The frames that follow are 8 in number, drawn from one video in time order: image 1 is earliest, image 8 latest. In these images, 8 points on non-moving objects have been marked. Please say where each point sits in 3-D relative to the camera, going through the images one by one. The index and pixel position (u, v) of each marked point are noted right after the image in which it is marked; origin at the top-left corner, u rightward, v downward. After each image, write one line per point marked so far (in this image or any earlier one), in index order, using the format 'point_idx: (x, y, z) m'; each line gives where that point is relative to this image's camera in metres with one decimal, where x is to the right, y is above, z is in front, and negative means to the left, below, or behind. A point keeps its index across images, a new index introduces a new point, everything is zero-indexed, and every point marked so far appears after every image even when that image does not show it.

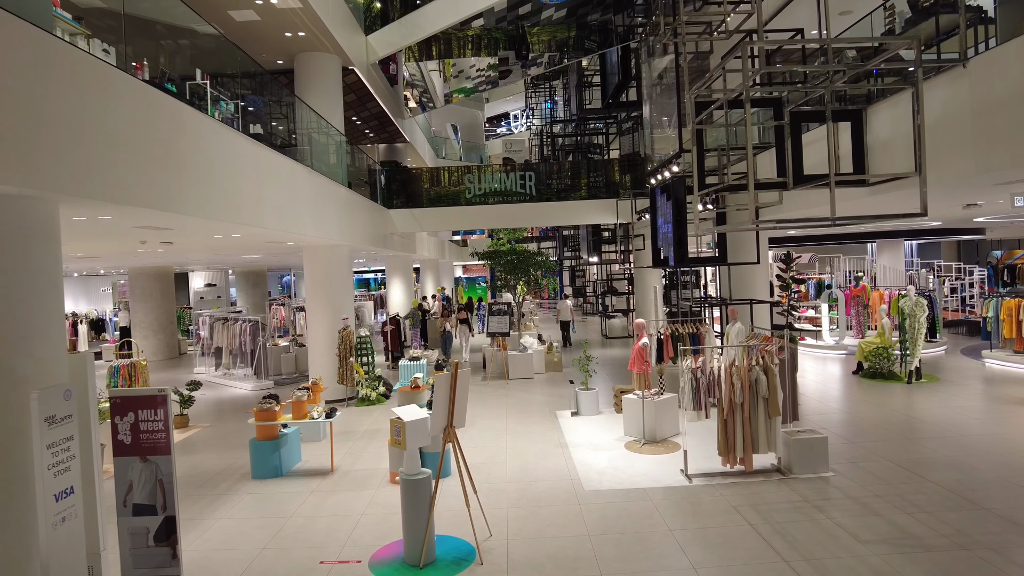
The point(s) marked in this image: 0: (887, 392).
0: (+5.4, -1.5, +9.5) m
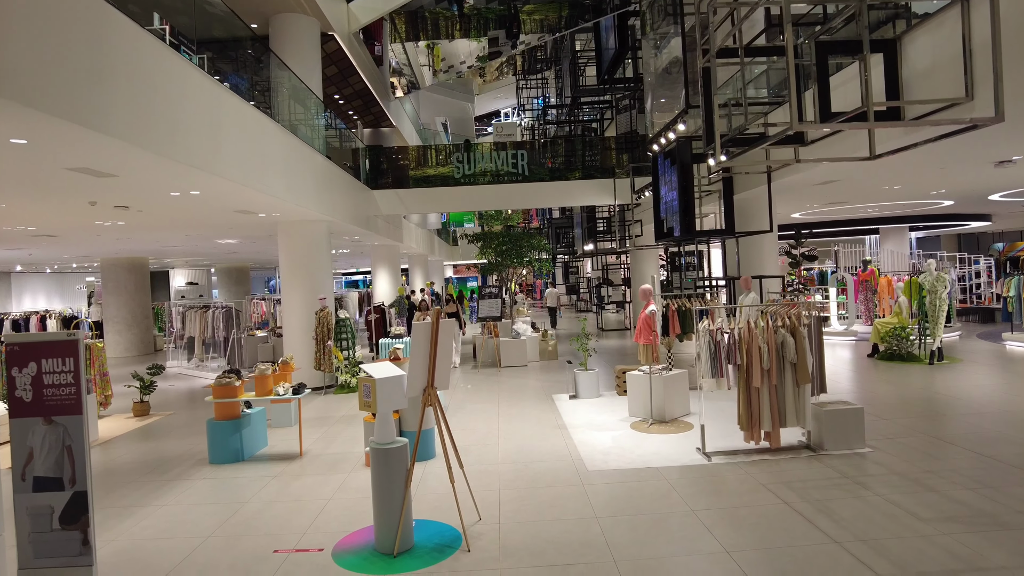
0: (+5.3, -1.1, +8.8) m
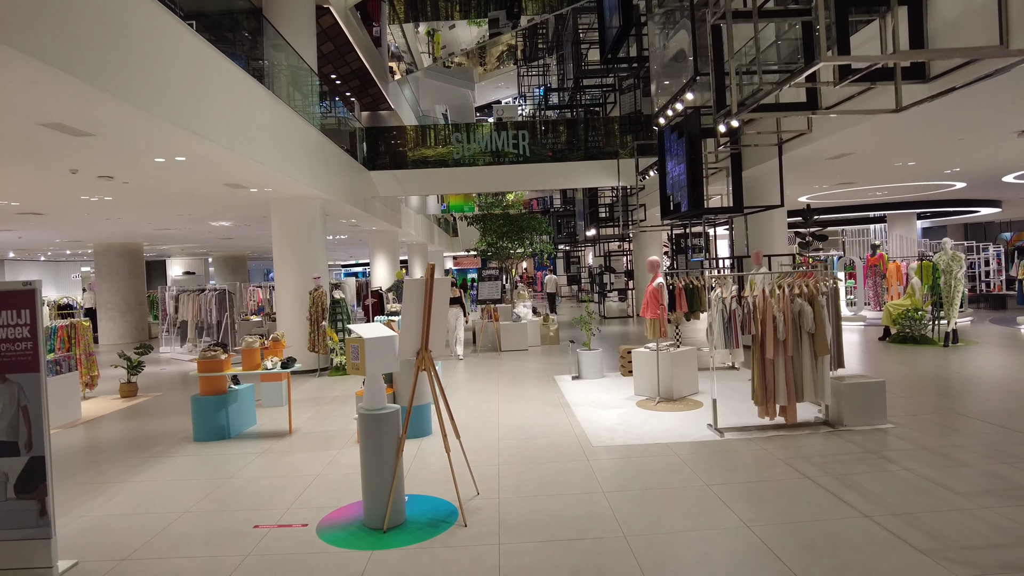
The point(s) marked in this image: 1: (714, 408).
0: (+5.3, -0.9, +8.5) m
1: (+1.5, -0.8, +4.8) m
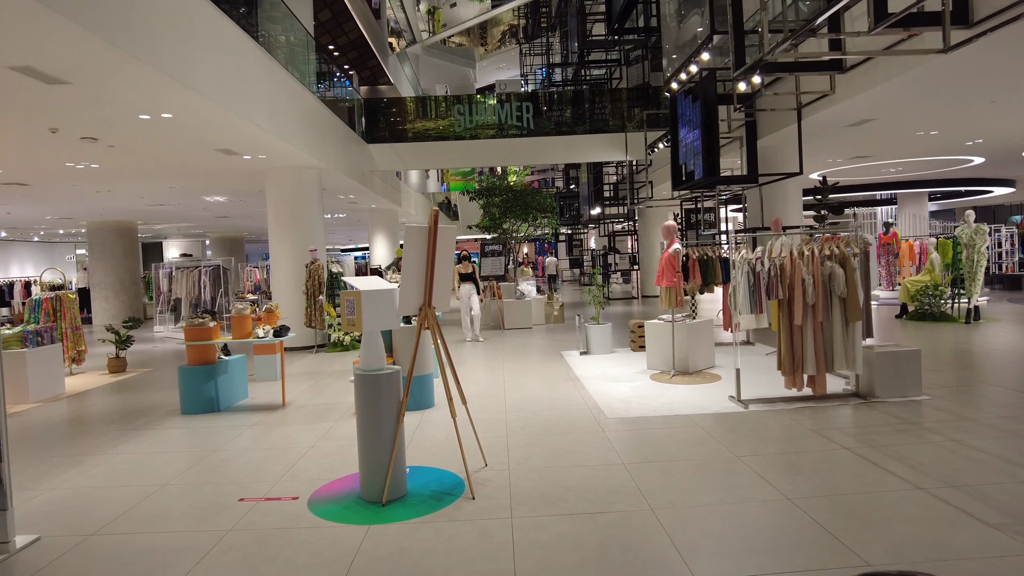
0: (+5.3, -0.5, +8.2) m
1: (+1.5, -0.6, +4.5) m
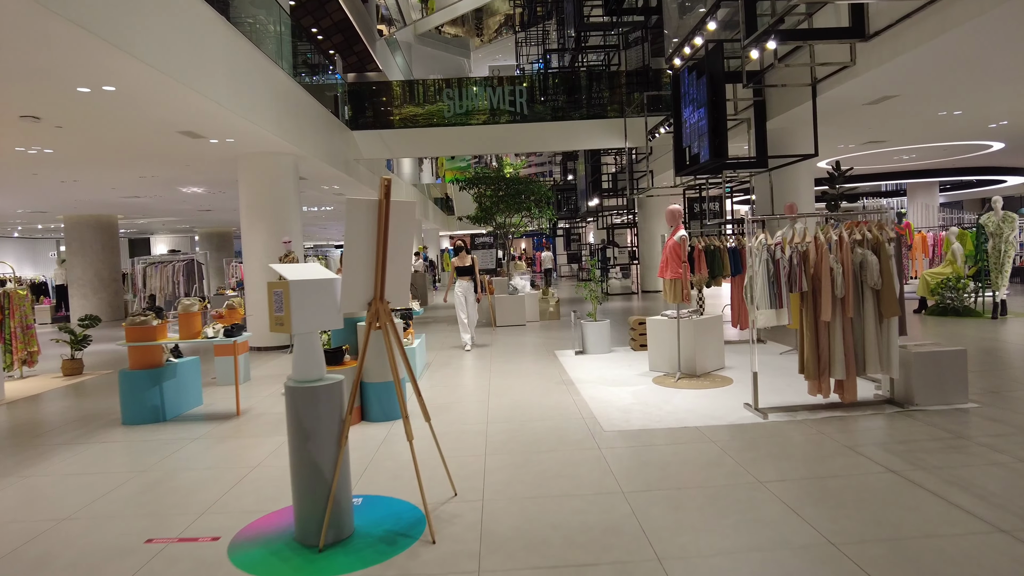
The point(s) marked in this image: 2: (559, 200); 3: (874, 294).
0: (+5.2, -0.5, +7.6) m
1: (+1.4, -0.5, +3.9) m
2: (+1.4, +2.6, +19.4) m
3: (+2.1, 0.0, +3.8) m
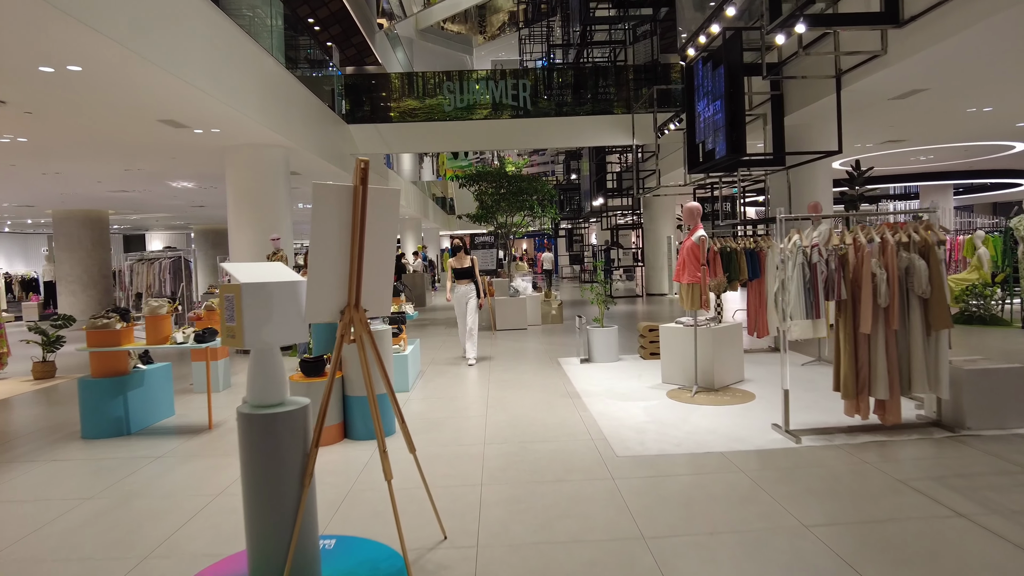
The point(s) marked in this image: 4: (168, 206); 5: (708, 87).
0: (+5.2, -0.5, +7.2) m
1: (+1.4, -0.6, +3.5) m
2: (+1.4, +2.5, +19.0) m
3: (+2.1, -0.1, +3.3) m
4: (-7.3, +1.8, +14.1) m
5: (+2.0, +2.0, +6.7) m
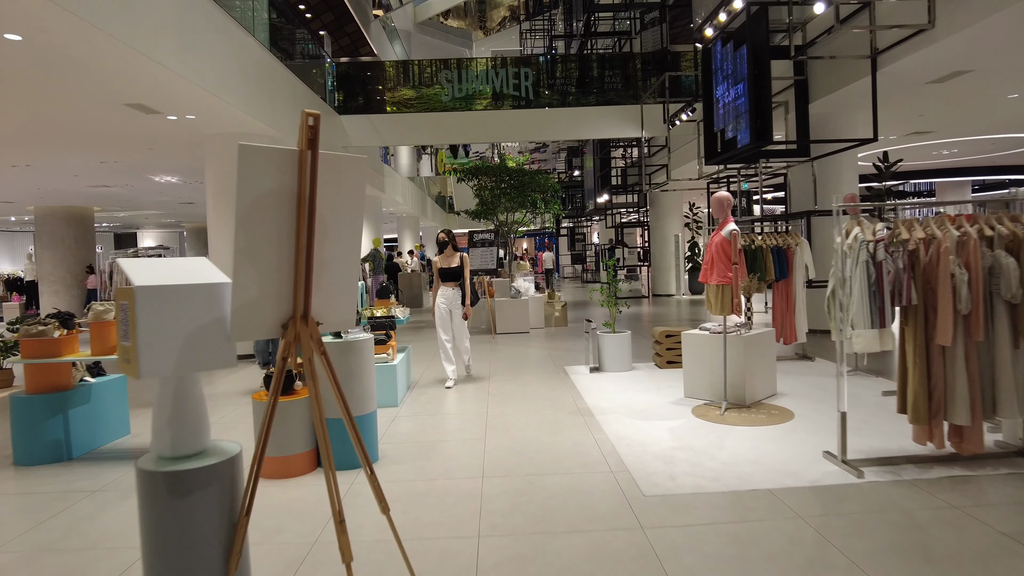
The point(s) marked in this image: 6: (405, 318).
0: (+5.2, -0.5, +6.6) m
1: (+1.4, -0.6, +2.9) m
2: (+1.4, +2.5, +18.4) m
3: (+2.1, -0.1, +2.8) m
4: (-7.3, +1.8, +13.5) m
5: (+2.0, +2.0, +6.1) m
6: (-0.9, -0.2, +5.5) m
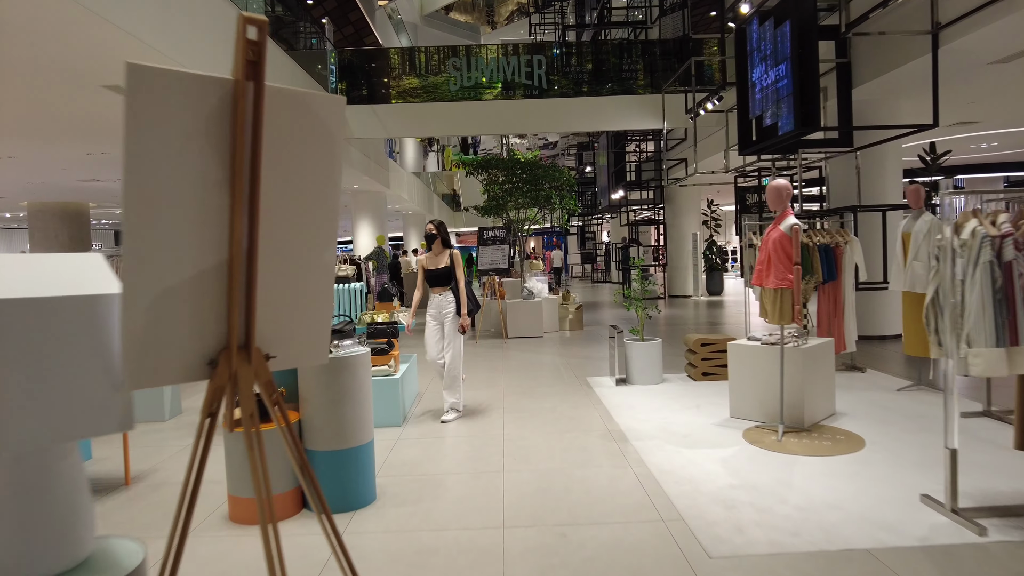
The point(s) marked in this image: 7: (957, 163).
0: (+5.4, -0.6, +6.0) m
1: (+1.5, -0.6, +2.3) m
2: (+1.7, +2.5, +17.8) m
3: (+2.2, -0.1, +2.2) m
4: (-7.1, +1.8, +13.0) m
5: (+2.1, +2.0, +5.5) m
6: (-0.8, -0.3, +5.0) m
7: (+7.8, +2.2, +11.6) m
